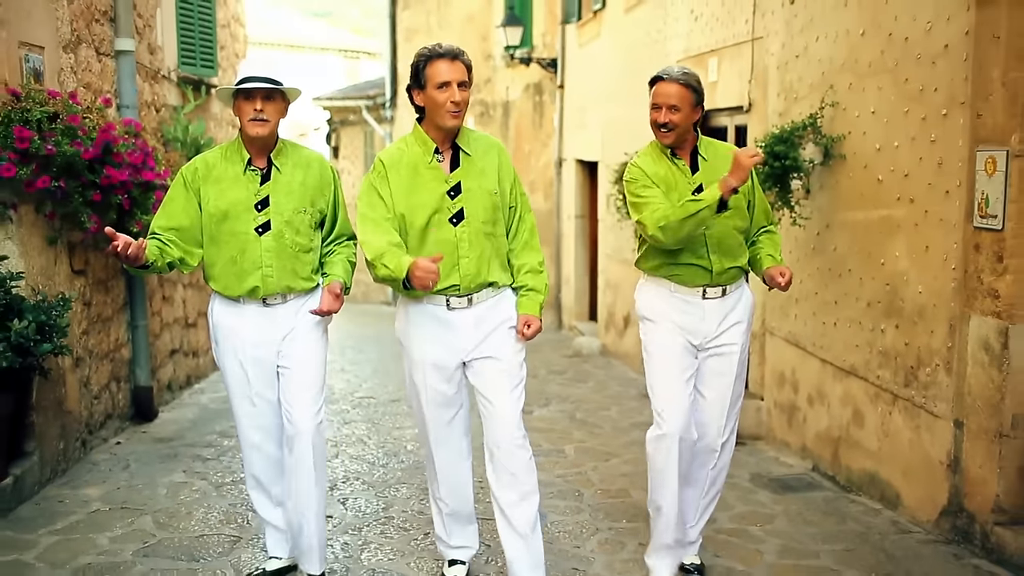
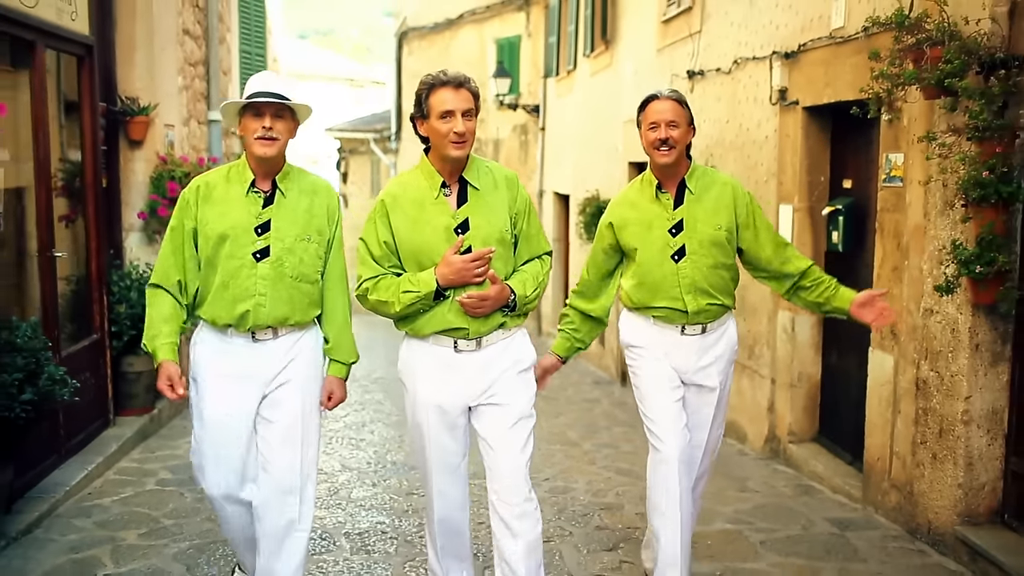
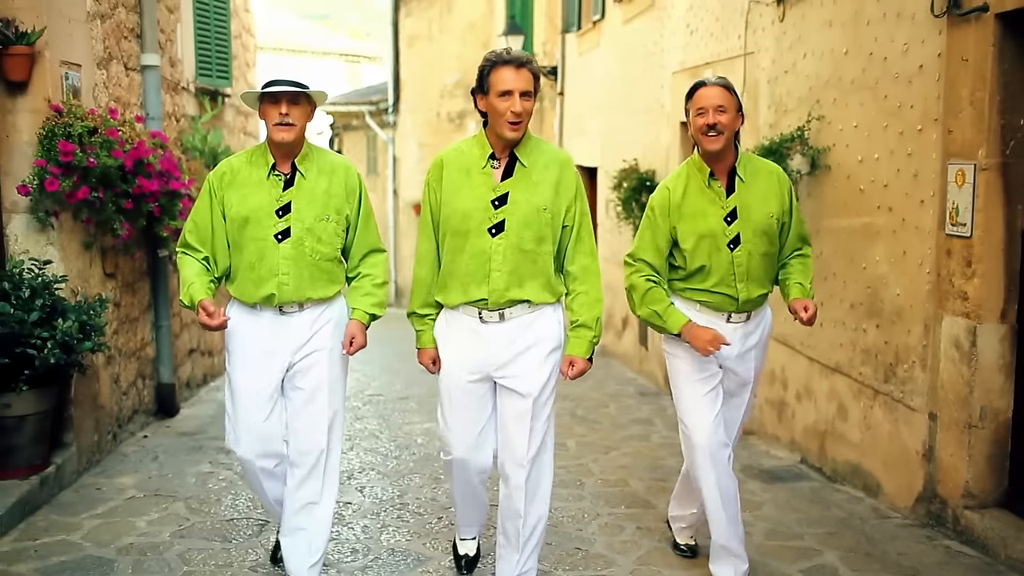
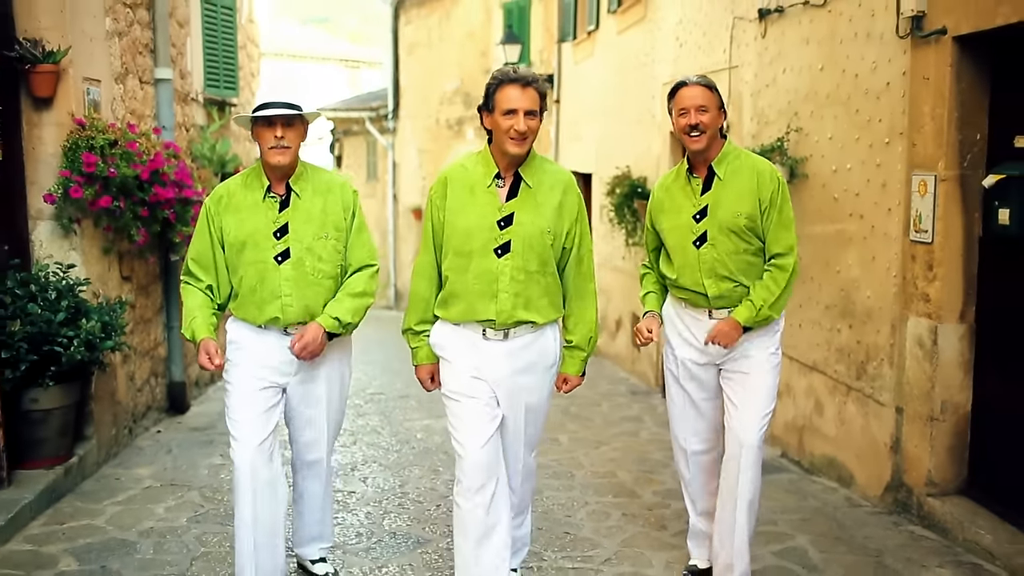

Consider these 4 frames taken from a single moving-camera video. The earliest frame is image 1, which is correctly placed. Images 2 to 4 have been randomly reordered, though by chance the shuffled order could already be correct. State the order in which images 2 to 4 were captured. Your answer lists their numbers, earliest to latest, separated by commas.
3, 4, 2
